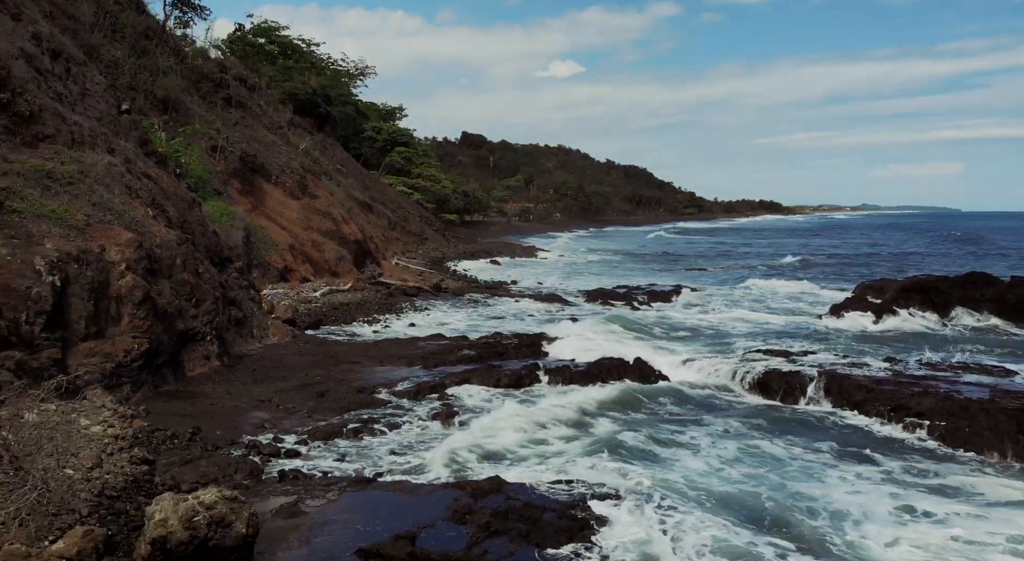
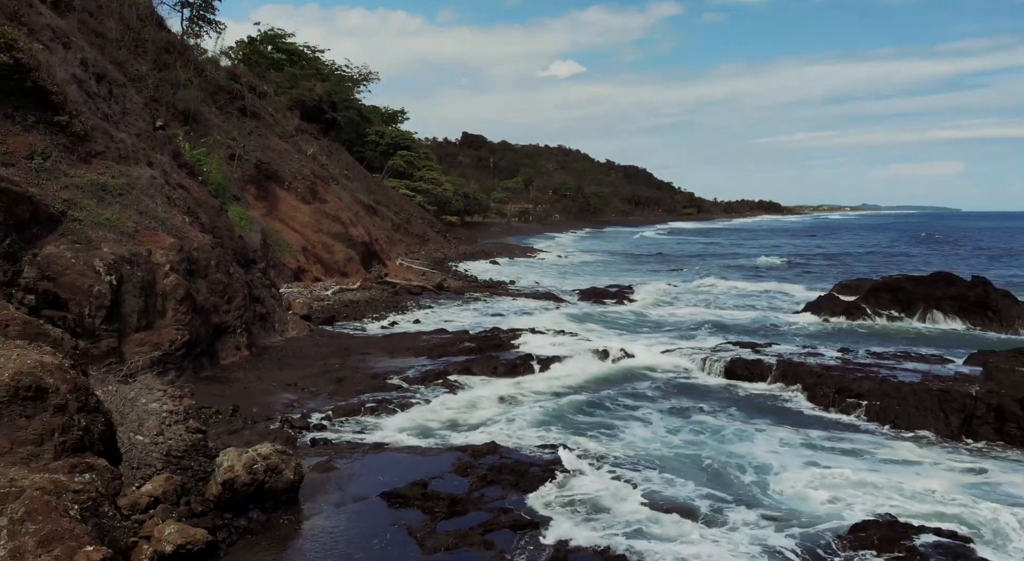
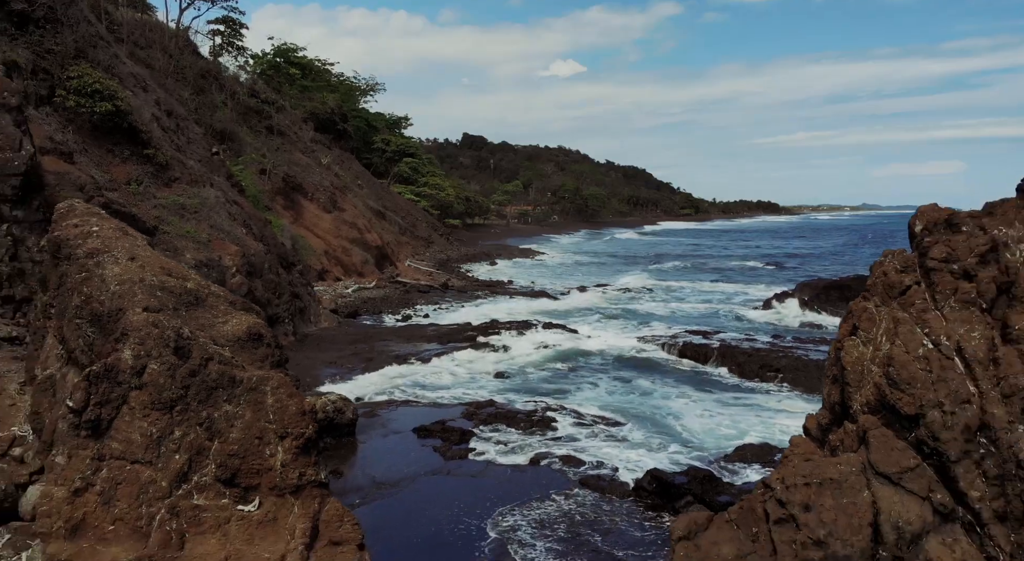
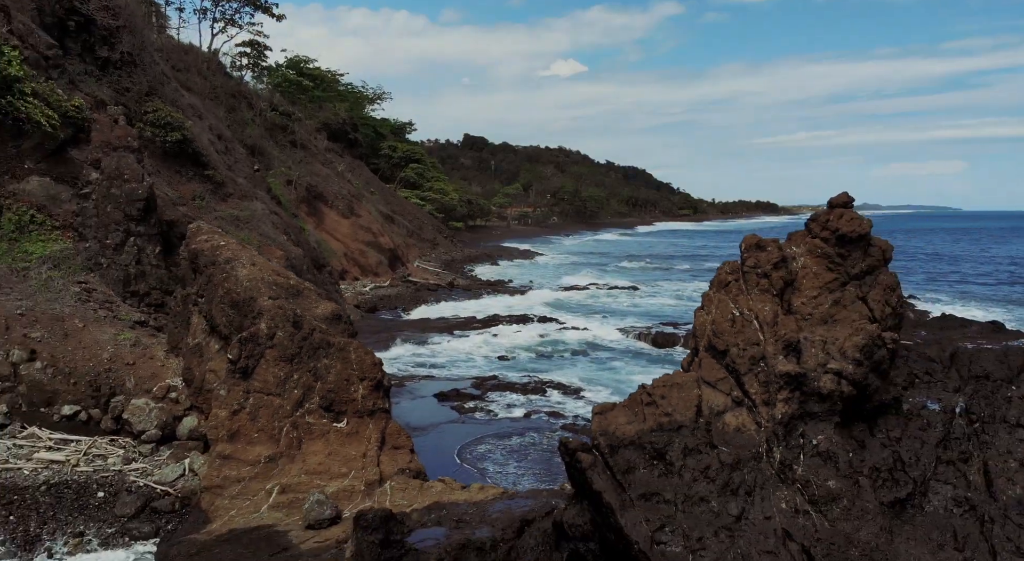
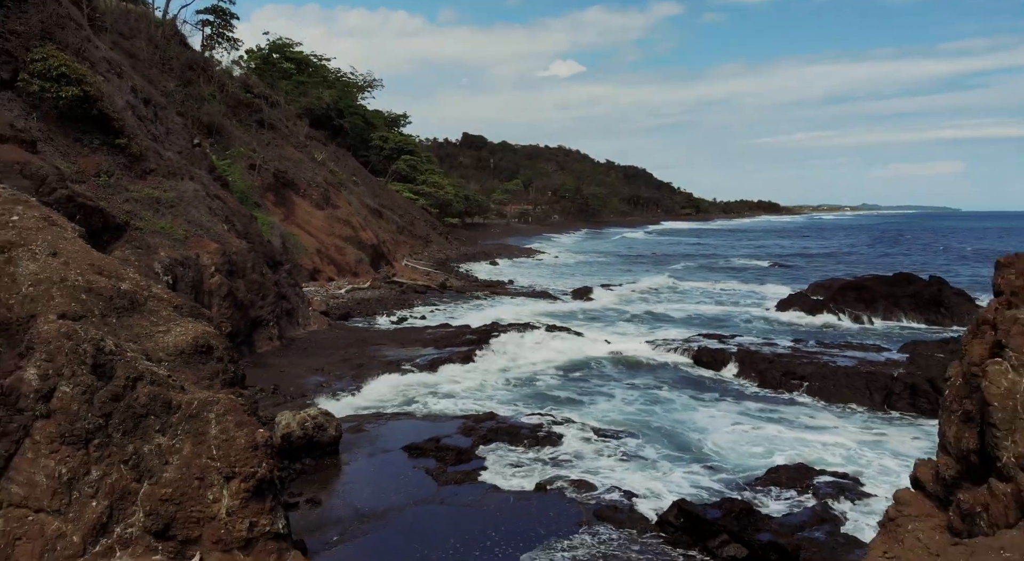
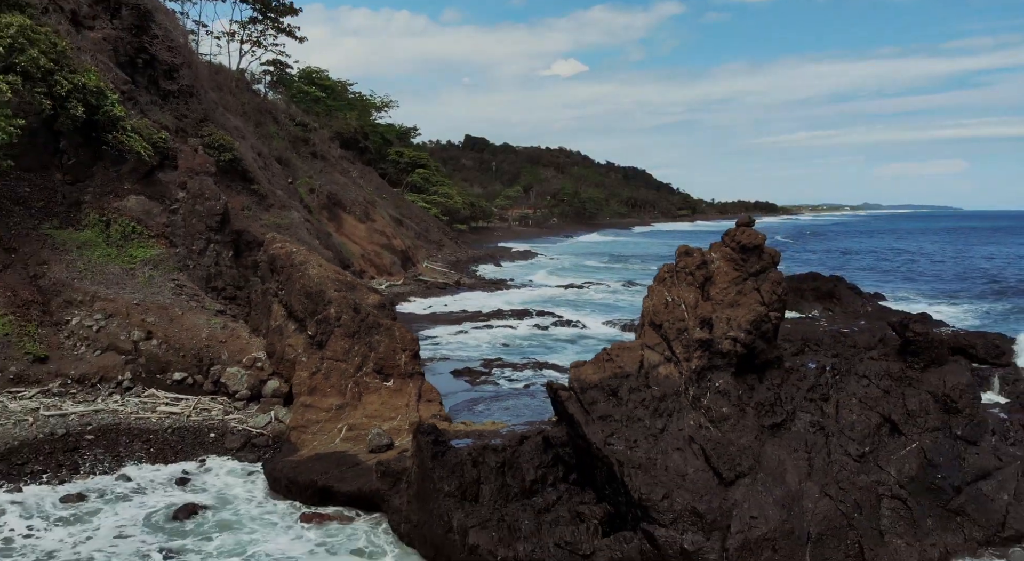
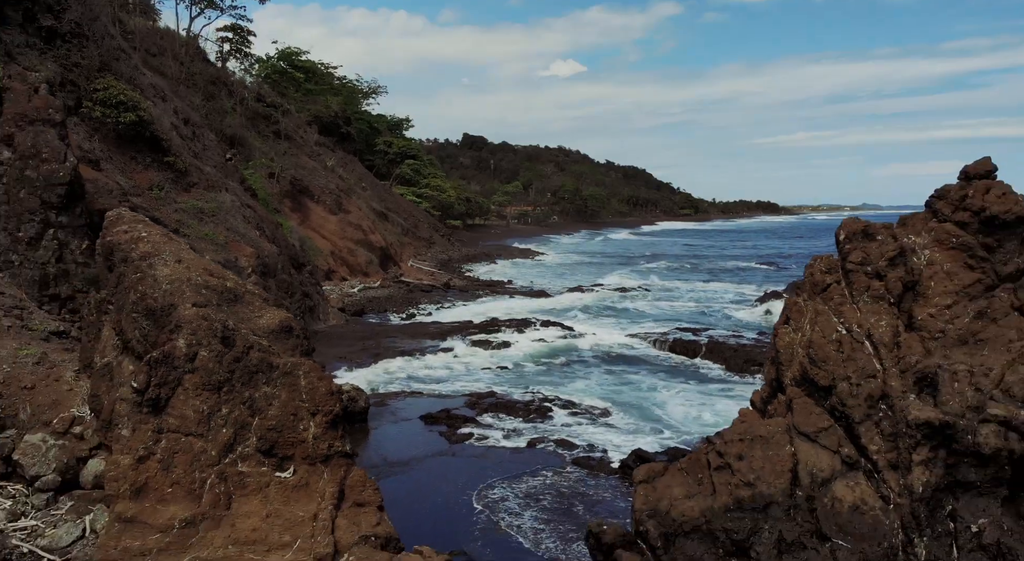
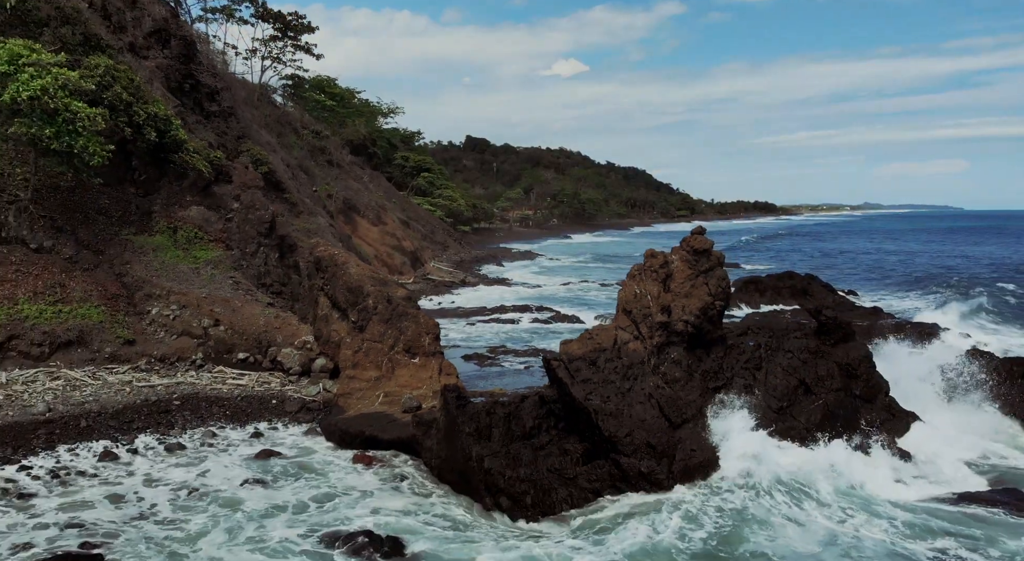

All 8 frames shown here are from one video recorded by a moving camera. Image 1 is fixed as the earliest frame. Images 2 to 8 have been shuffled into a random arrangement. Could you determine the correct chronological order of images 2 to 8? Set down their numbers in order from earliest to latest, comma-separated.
2, 5, 3, 7, 4, 6, 8
